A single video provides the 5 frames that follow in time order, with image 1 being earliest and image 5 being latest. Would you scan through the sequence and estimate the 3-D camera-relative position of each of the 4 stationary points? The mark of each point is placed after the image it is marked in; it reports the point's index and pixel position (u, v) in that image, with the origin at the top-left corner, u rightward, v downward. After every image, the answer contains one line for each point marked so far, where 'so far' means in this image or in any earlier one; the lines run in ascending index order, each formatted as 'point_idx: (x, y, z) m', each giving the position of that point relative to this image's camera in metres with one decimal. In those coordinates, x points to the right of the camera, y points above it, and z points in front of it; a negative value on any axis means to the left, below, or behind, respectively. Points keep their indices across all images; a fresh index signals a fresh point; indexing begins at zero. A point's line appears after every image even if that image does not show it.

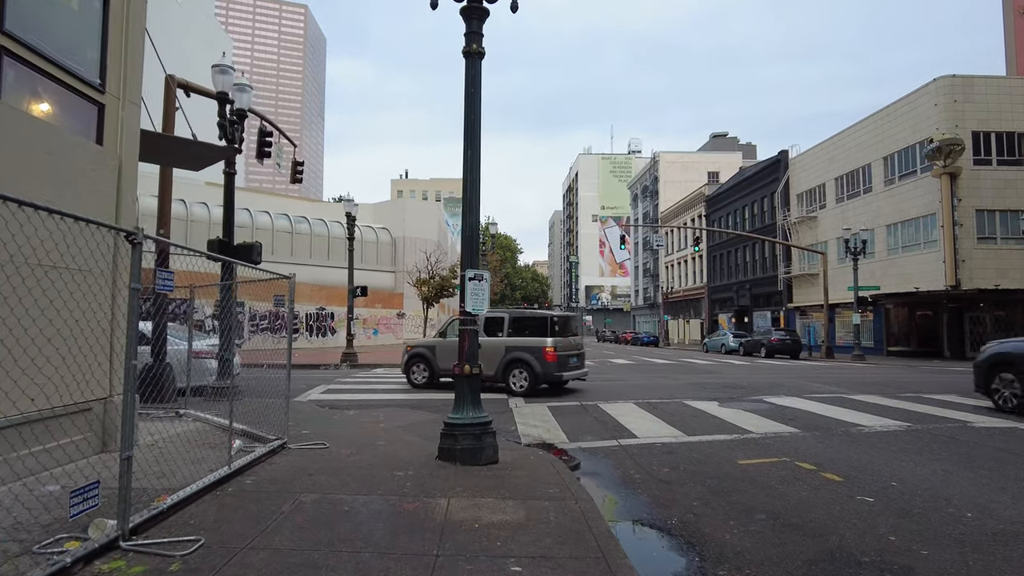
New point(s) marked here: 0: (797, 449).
0: (+3.2, -1.8, +7.4) m
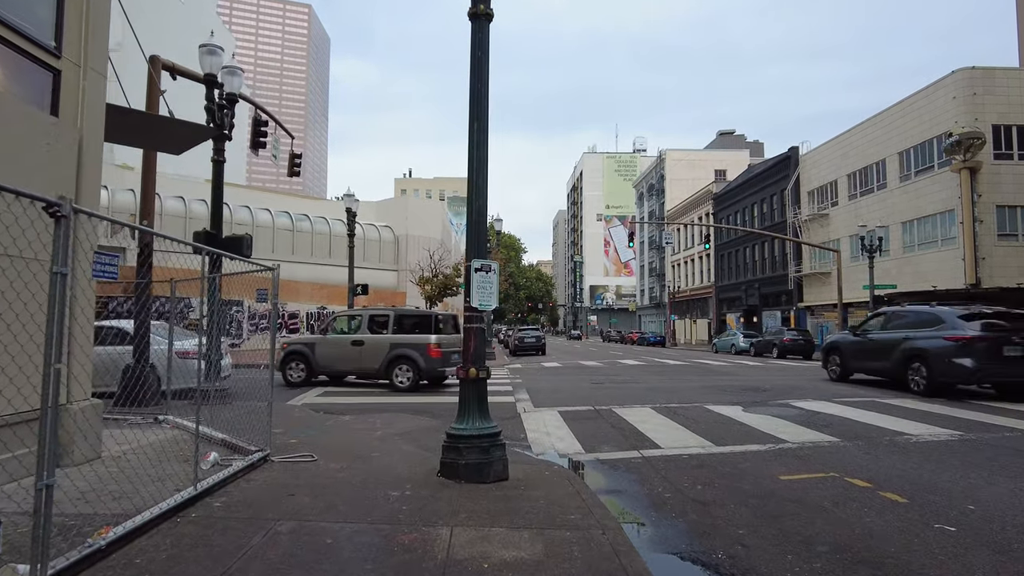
0: (+3.3, -1.7, +6.6) m
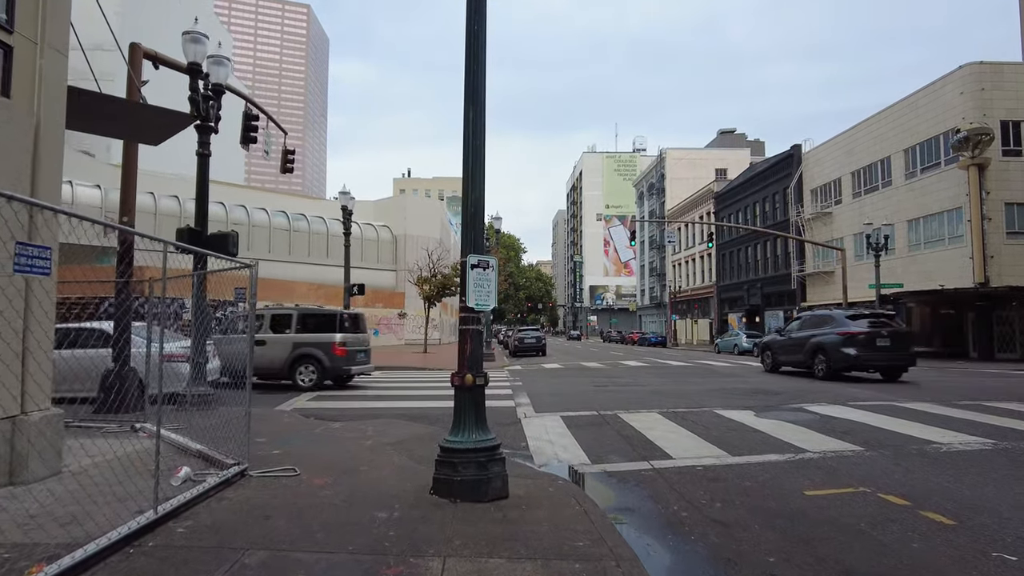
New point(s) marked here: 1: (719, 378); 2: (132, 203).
0: (+3.3, -1.7, +6.1) m
1: (+5.0, -2.2, +16.0) m
2: (-5.6, +1.3, +9.8) m
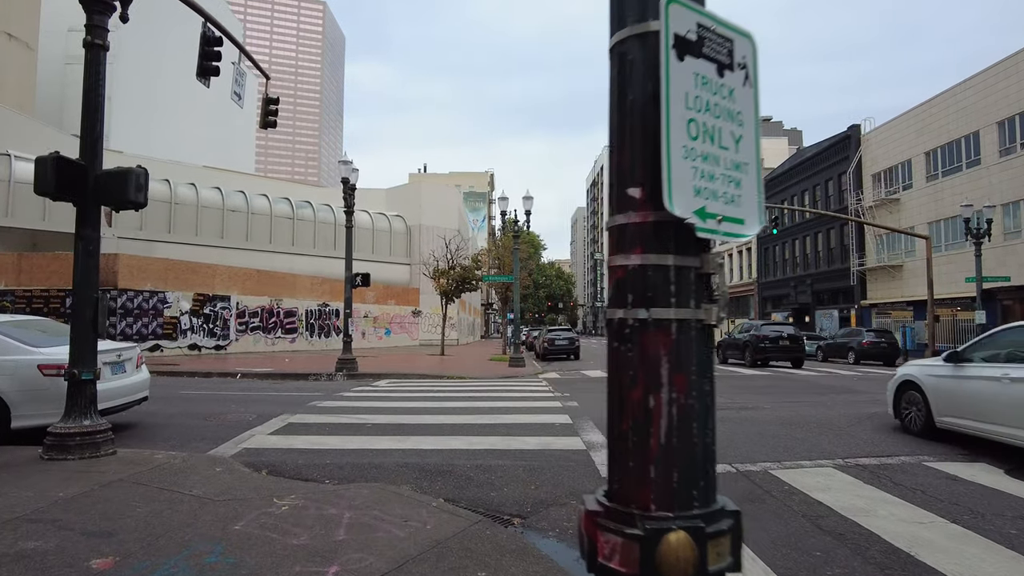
0: (+3.9, -1.4, +1.9) m
1: (+5.9, -1.9, +11.8) m
2: (-4.9, +1.5, +5.8) m
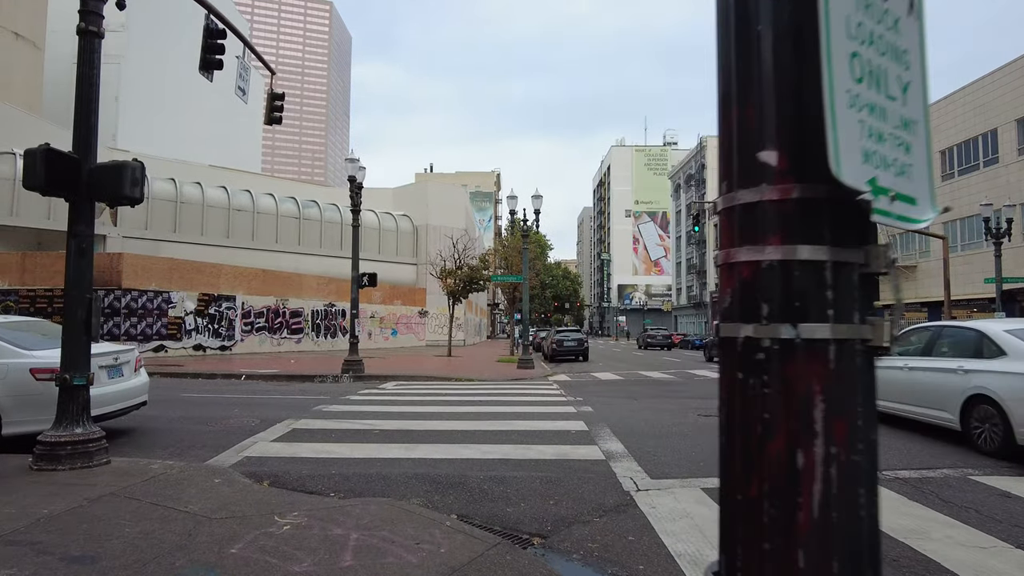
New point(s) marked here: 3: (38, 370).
0: (+4.0, -1.5, +1.5) m
1: (+6.1, -1.9, +11.3) m
2: (-4.7, +1.5, +5.5) m
3: (-4.8, -0.8, +6.7) m
